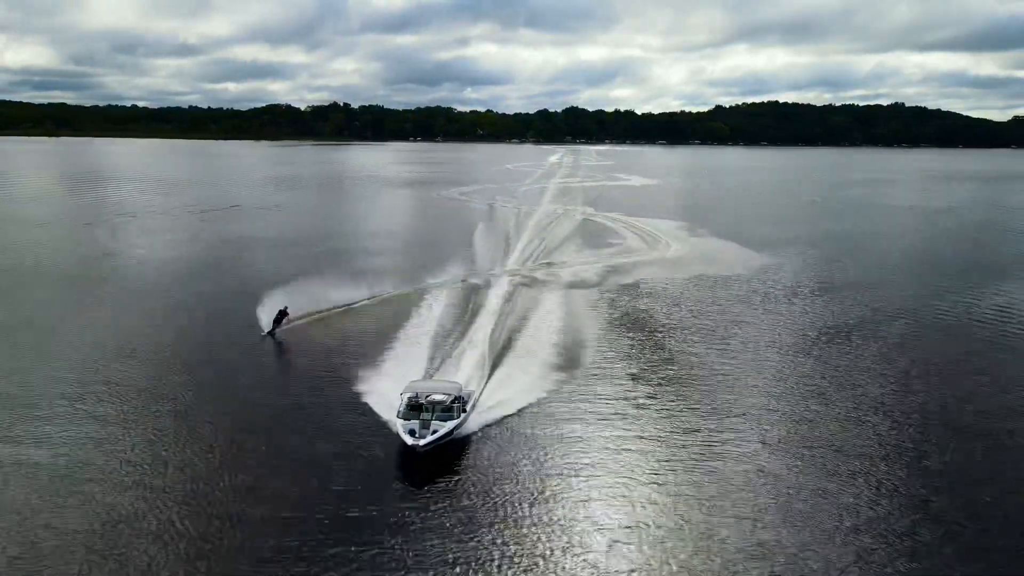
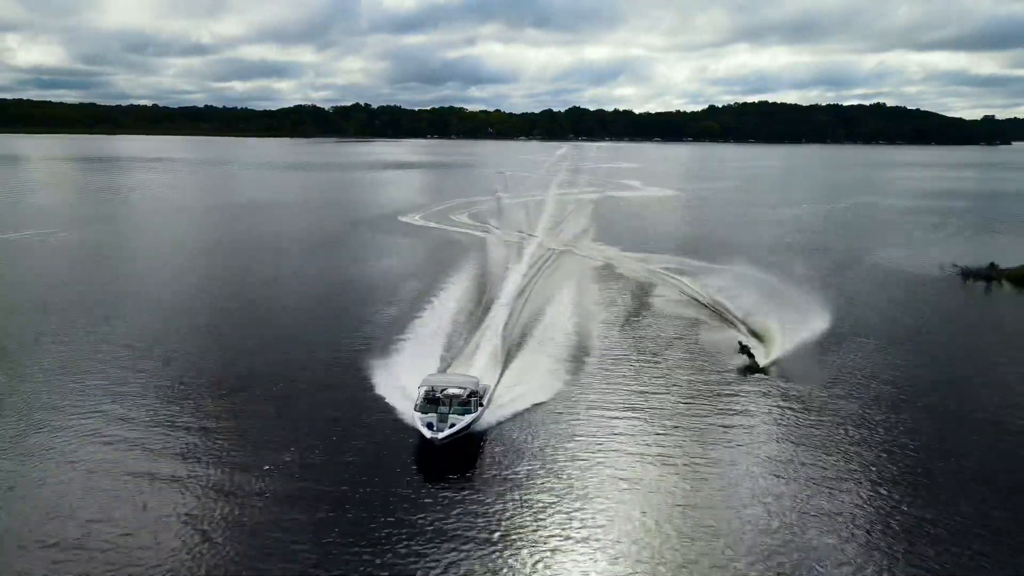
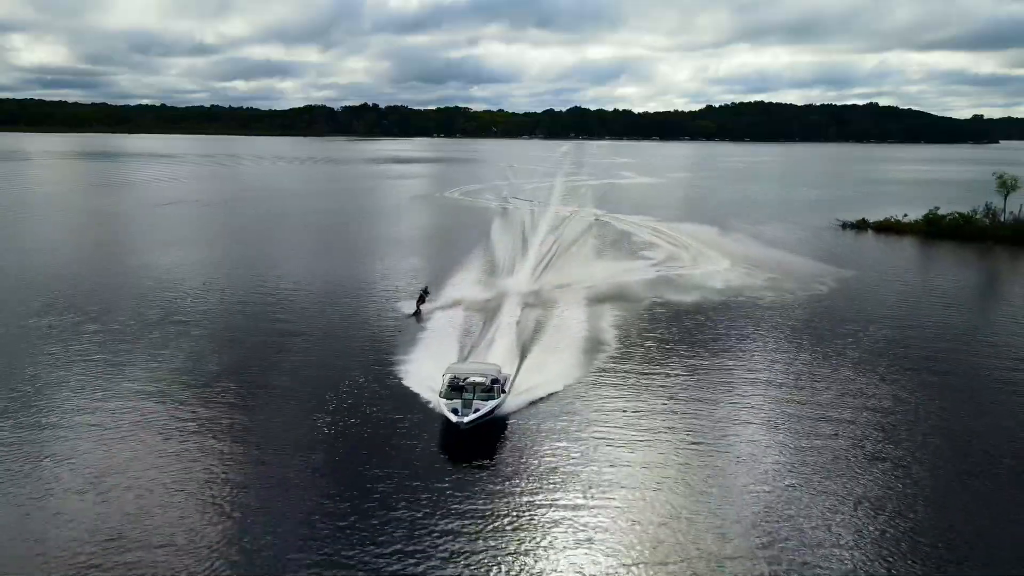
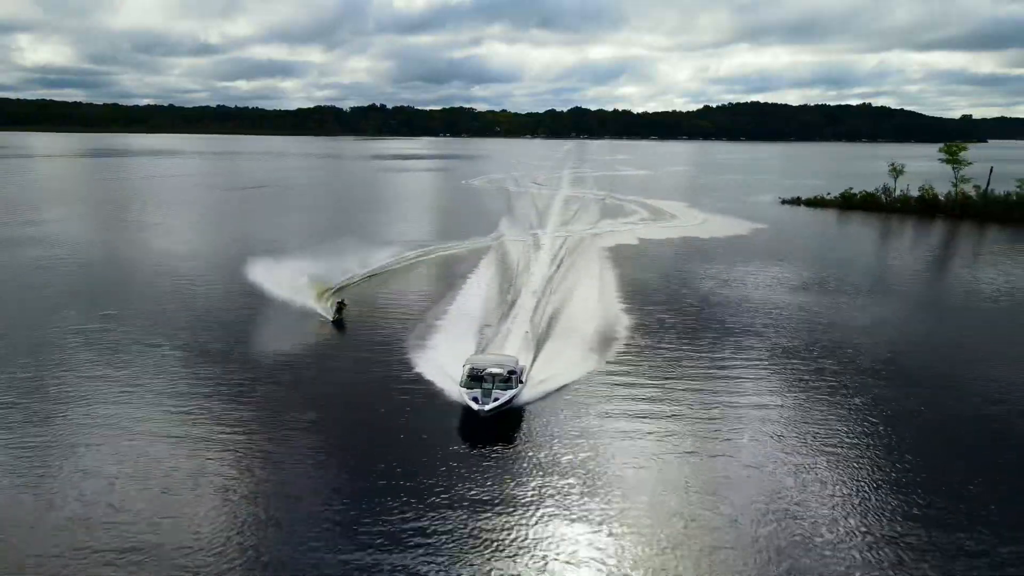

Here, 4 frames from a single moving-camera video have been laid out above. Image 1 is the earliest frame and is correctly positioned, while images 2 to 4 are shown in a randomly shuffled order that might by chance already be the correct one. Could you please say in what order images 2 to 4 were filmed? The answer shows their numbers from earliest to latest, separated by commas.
2, 3, 4
